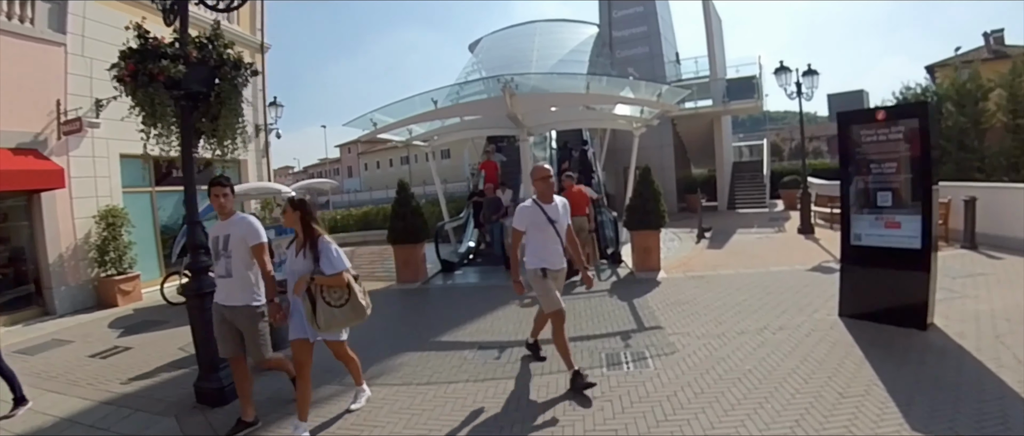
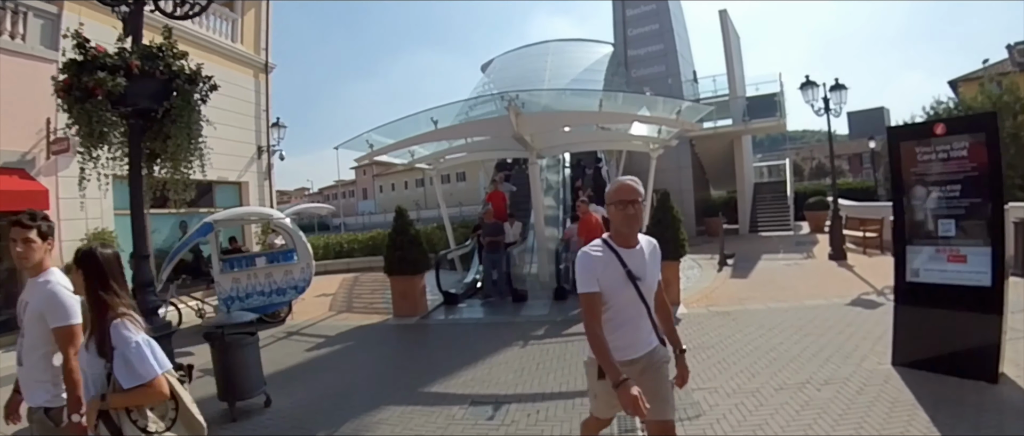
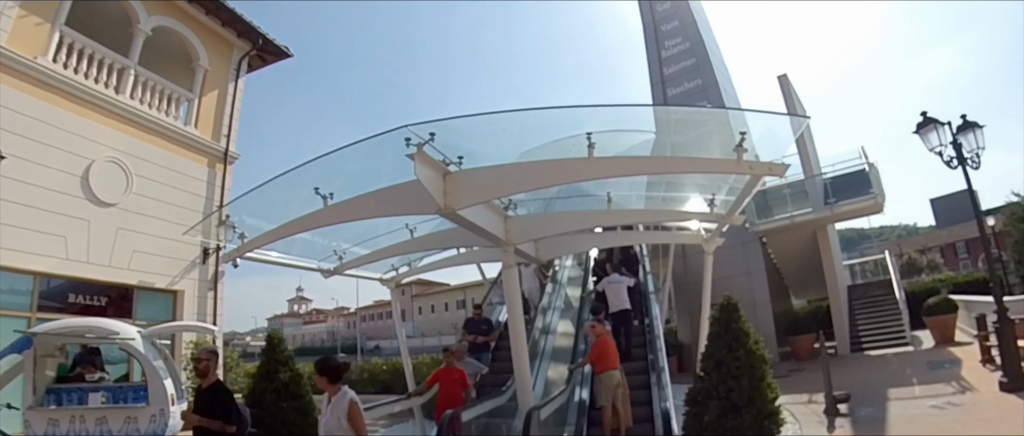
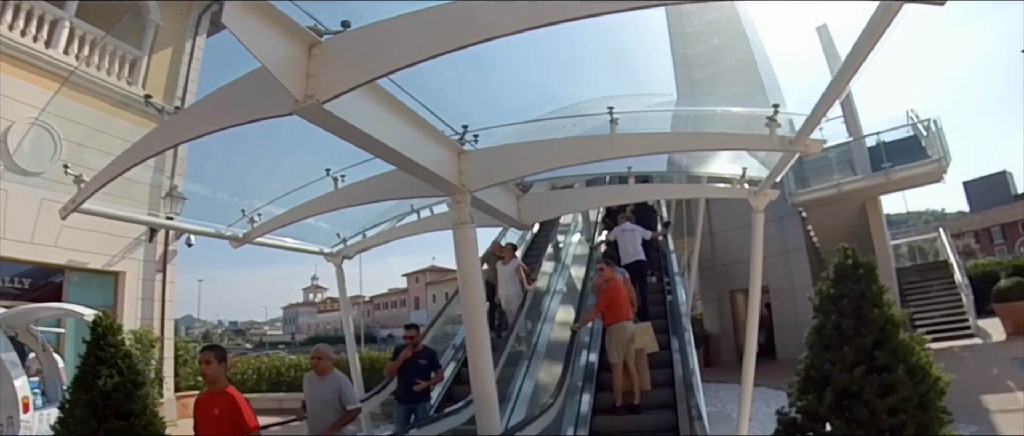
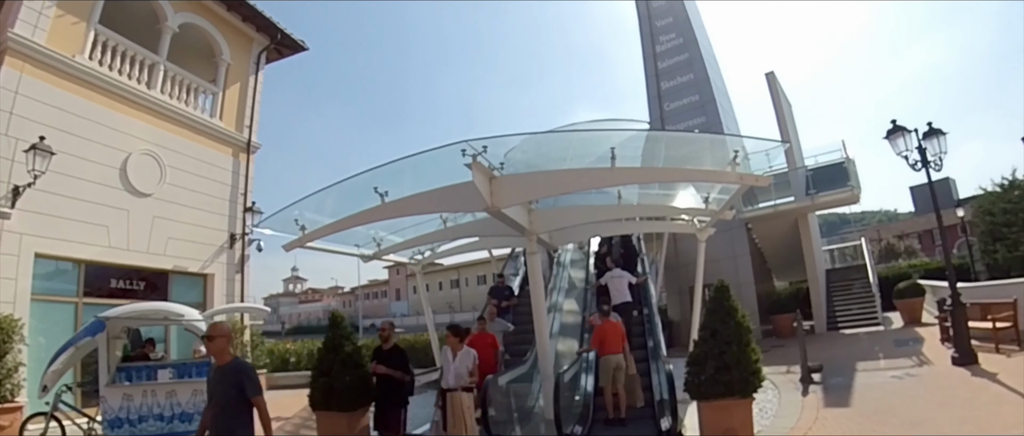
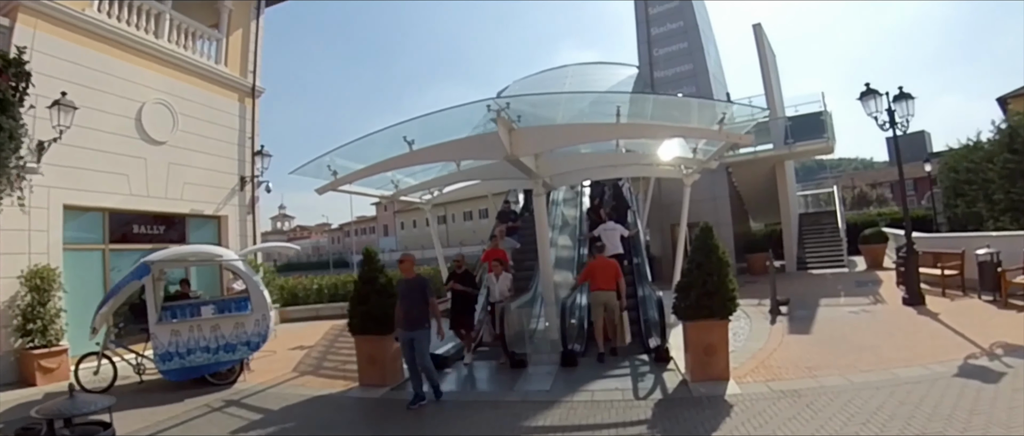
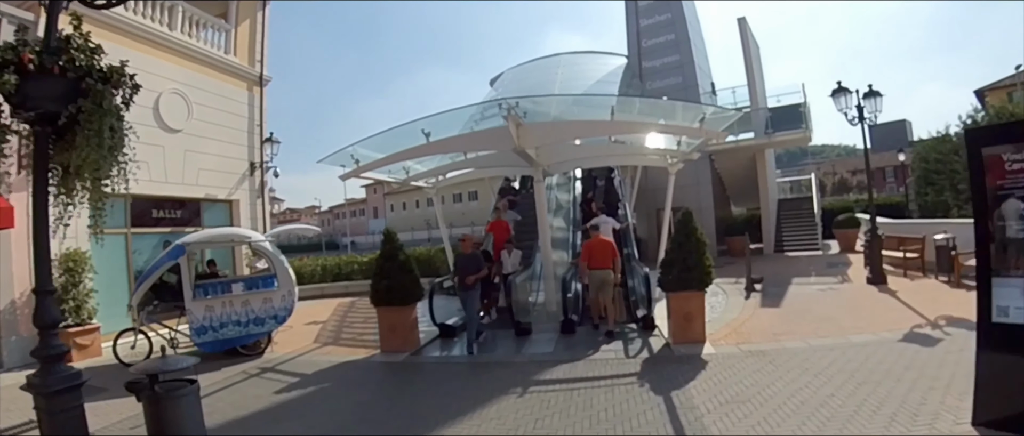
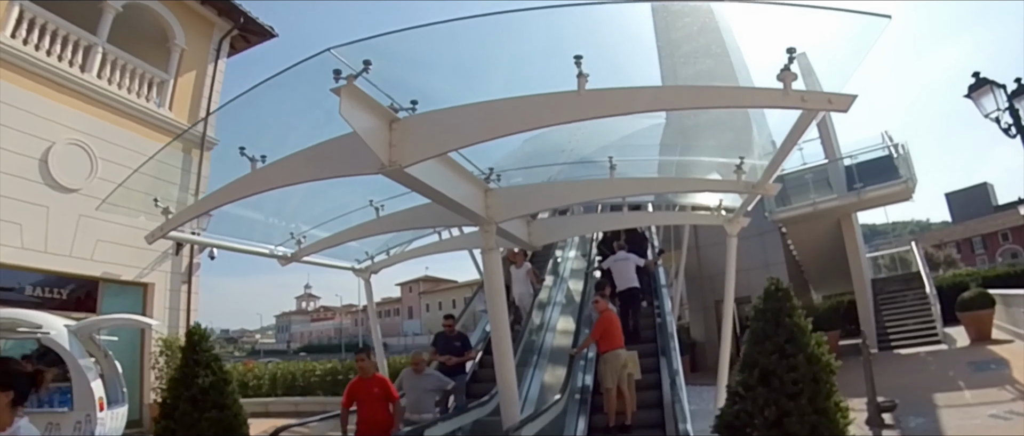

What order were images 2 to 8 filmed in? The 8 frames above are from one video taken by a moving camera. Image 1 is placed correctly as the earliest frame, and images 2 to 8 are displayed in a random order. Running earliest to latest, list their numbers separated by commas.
2, 7, 6, 5, 3, 8, 4
